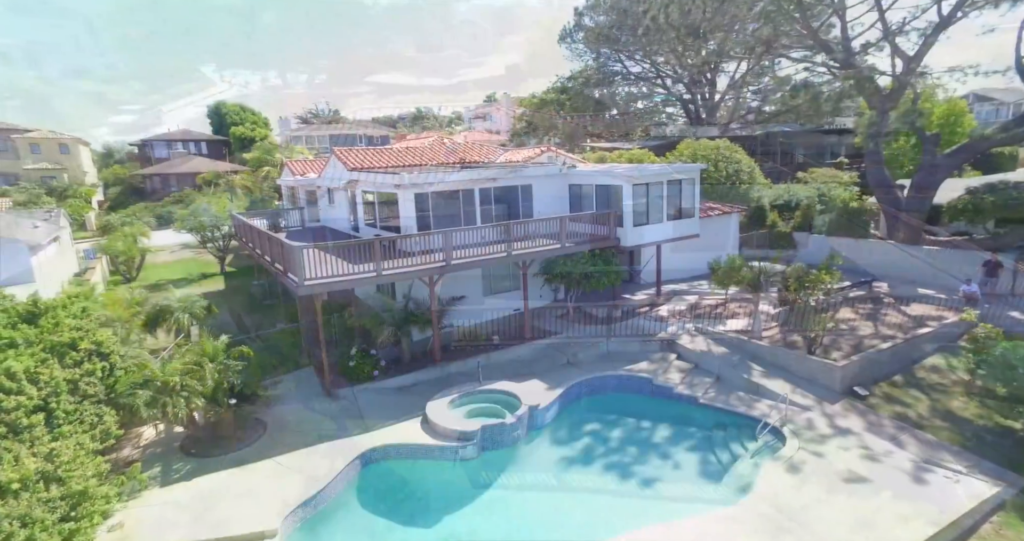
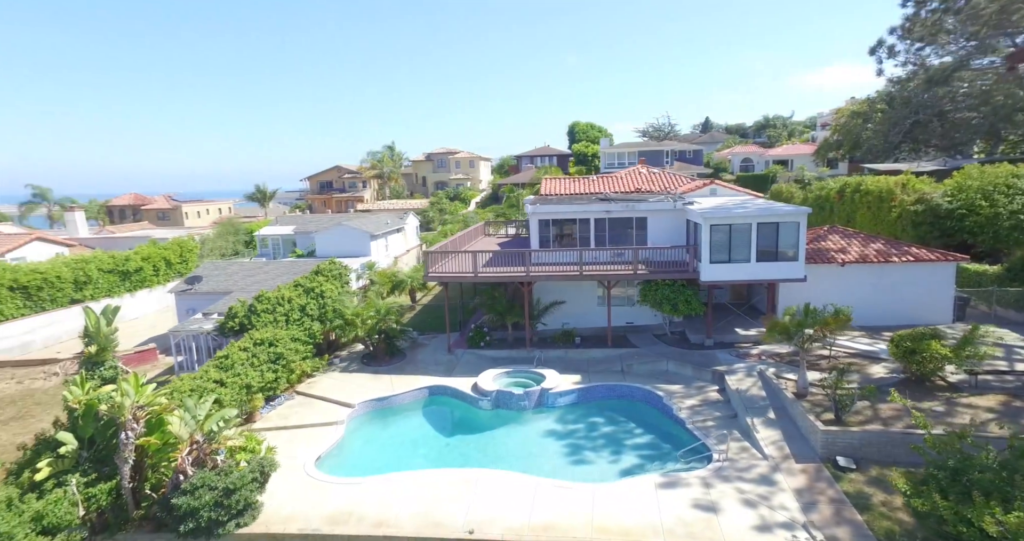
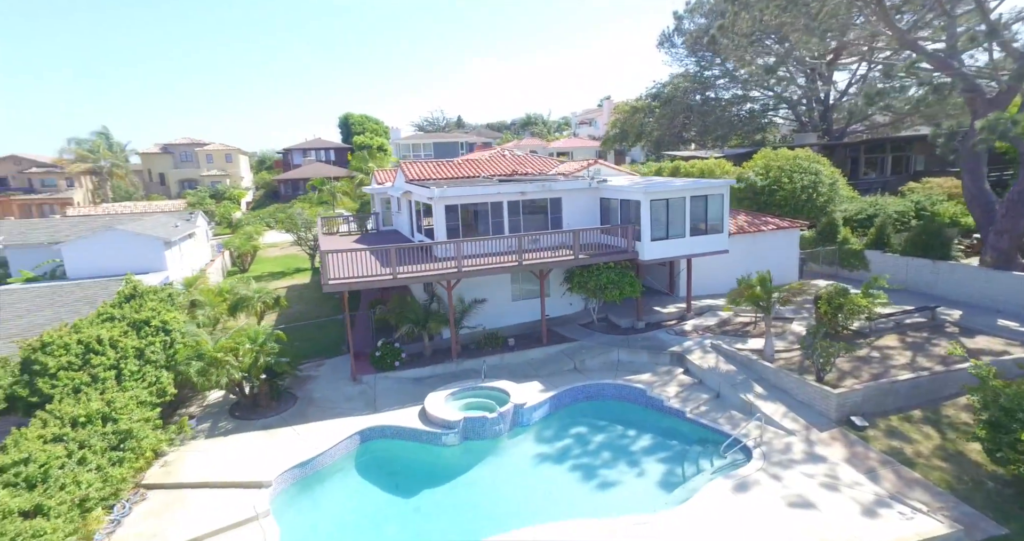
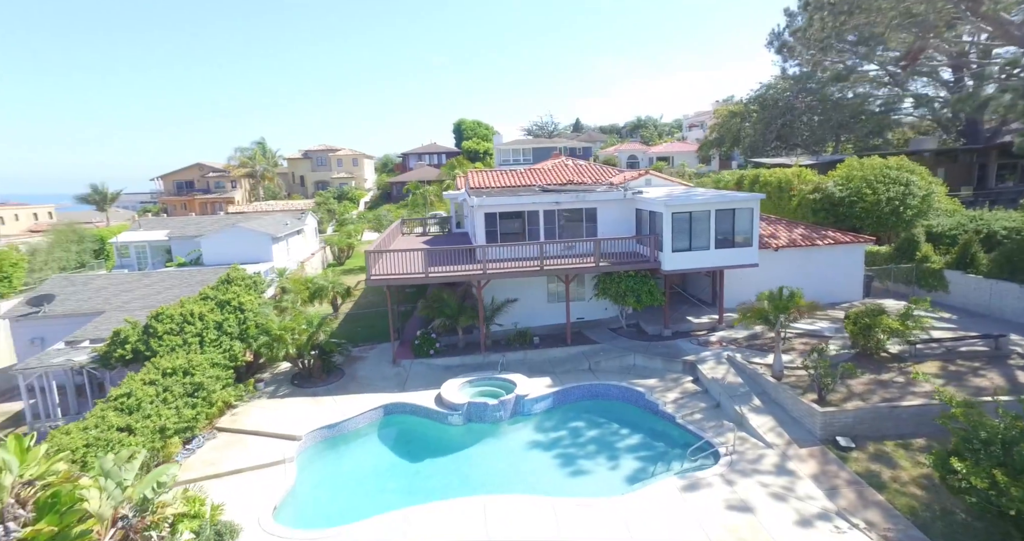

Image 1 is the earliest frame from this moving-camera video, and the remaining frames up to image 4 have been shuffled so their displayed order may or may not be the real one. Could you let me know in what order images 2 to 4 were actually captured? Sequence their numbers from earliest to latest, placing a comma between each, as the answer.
3, 4, 2
